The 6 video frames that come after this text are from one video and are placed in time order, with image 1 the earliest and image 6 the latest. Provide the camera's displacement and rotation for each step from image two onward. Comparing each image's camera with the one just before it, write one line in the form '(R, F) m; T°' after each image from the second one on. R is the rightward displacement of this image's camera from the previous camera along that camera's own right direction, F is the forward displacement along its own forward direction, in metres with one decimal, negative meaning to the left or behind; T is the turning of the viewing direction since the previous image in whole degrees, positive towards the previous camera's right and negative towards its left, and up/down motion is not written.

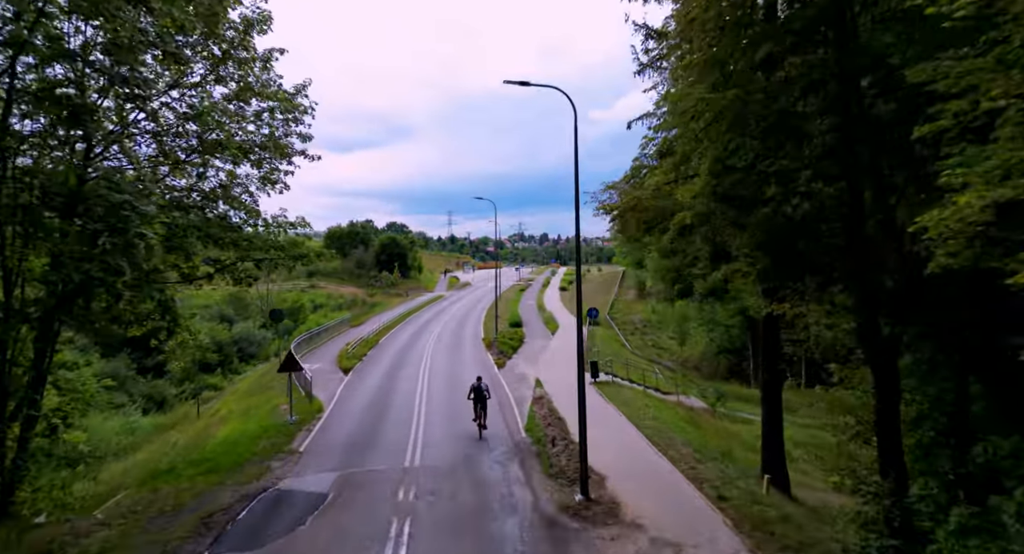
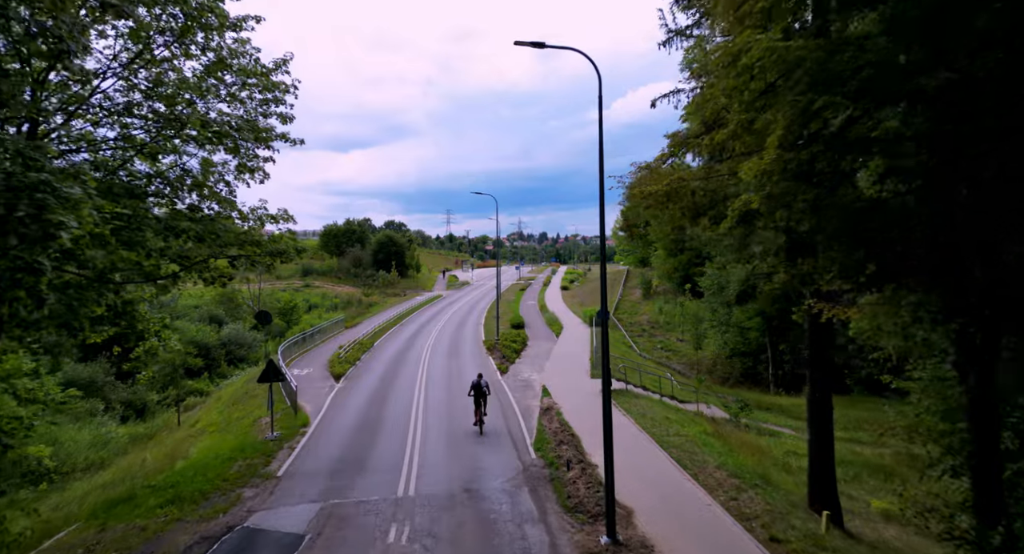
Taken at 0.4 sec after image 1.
(-0.2, +1.9) m; 0°
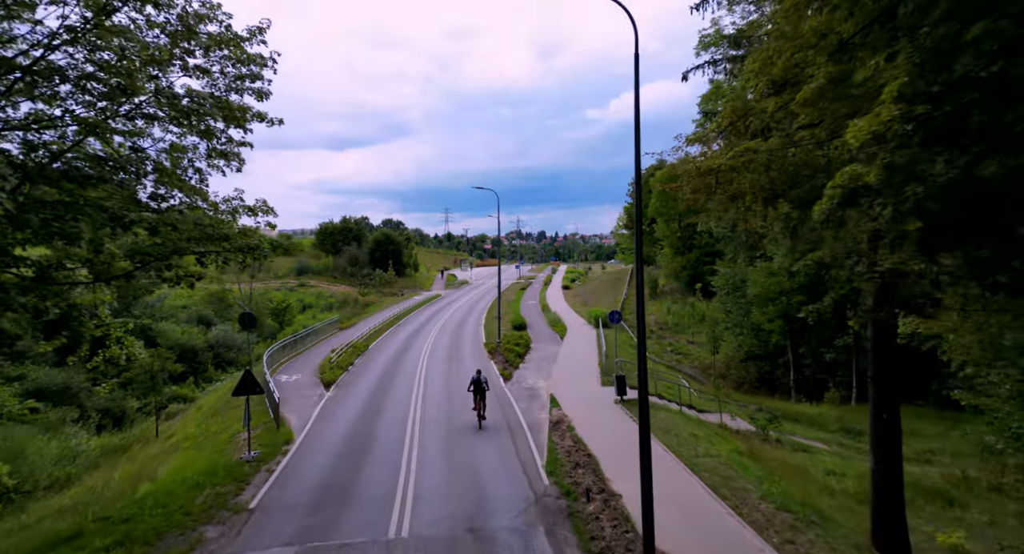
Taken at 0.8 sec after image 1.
(-0.2, +1.8) m; 0°
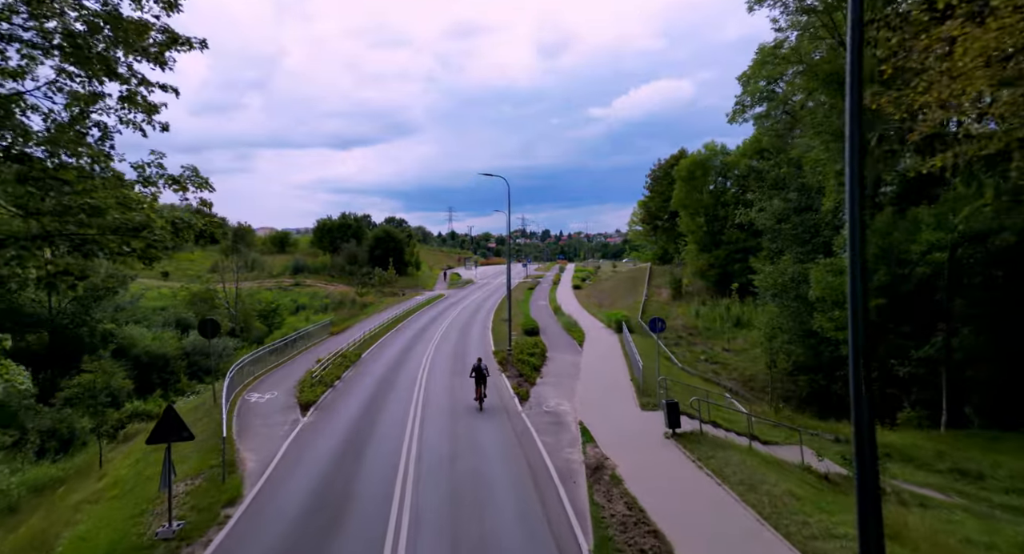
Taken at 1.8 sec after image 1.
(-0.4, +4.2) m; 0°
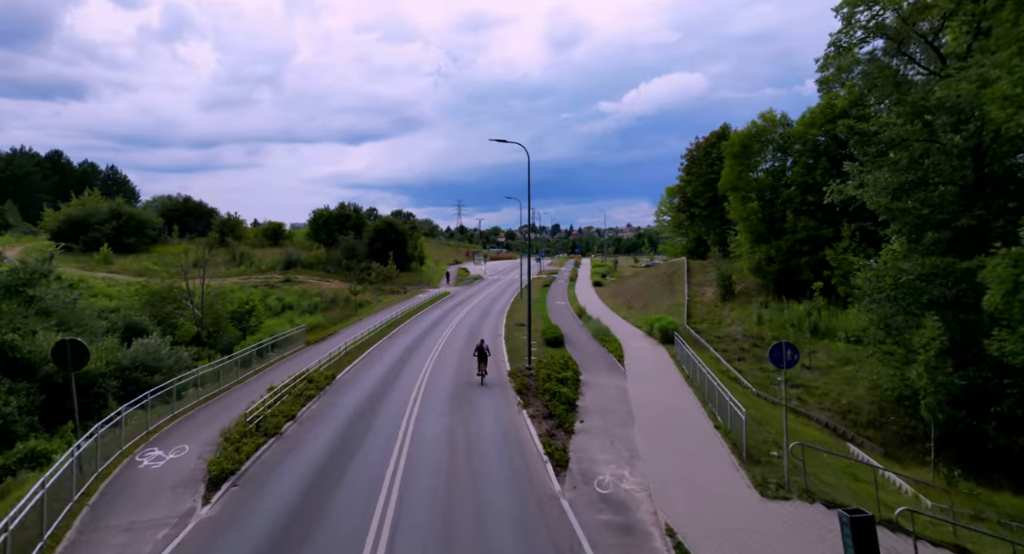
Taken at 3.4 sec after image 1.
(-0.4, +7.1) m; -1°
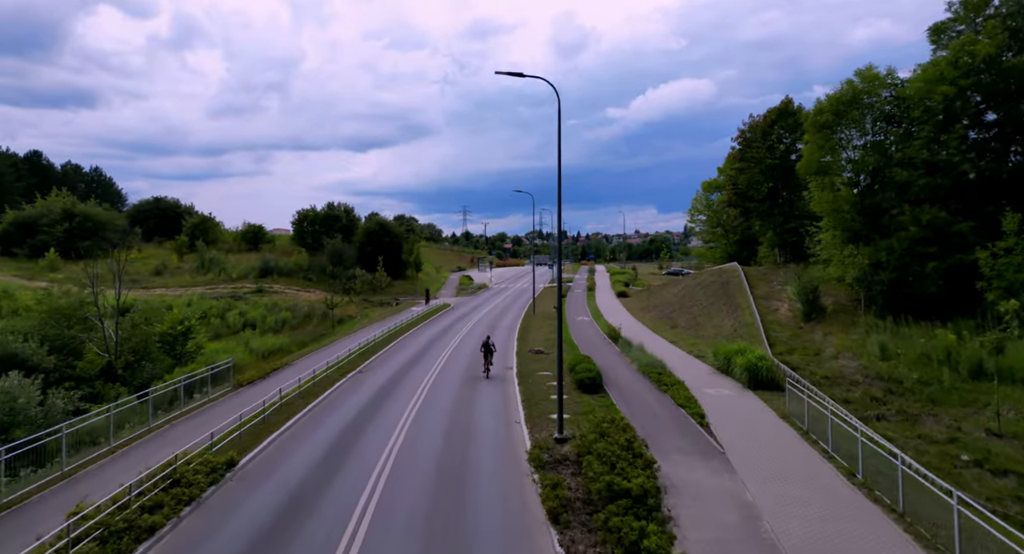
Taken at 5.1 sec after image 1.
(-0.3, +9.2) m; -1°
